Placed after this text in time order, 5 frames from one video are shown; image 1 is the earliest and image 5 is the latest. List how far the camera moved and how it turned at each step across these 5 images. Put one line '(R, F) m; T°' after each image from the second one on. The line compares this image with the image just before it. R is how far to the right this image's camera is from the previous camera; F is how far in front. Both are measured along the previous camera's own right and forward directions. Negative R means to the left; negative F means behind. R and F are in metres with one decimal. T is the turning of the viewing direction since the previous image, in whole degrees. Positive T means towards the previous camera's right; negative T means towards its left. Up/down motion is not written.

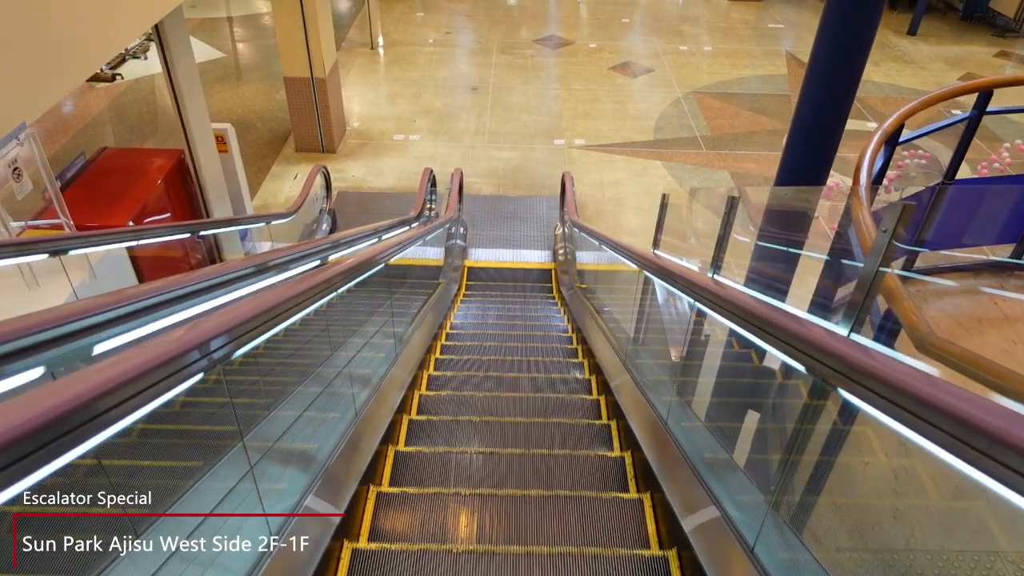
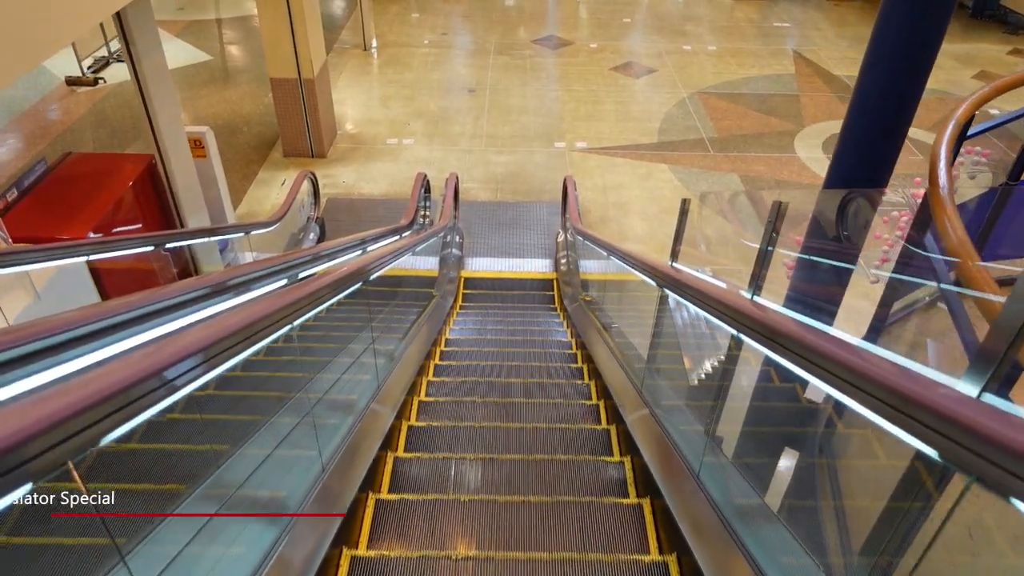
(0.0, +0.3) m; 0°
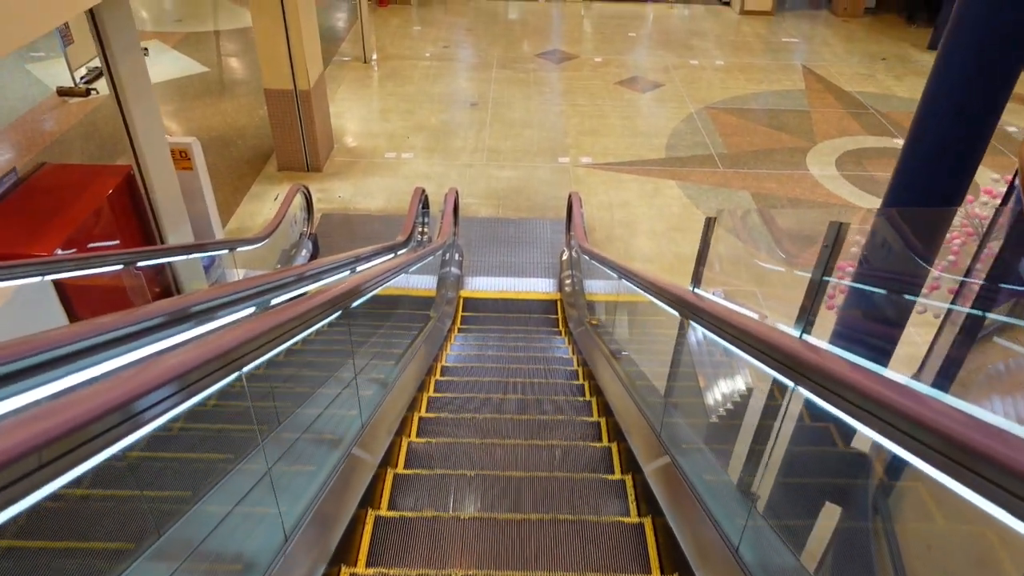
(0.0, +0.3) m; 0°
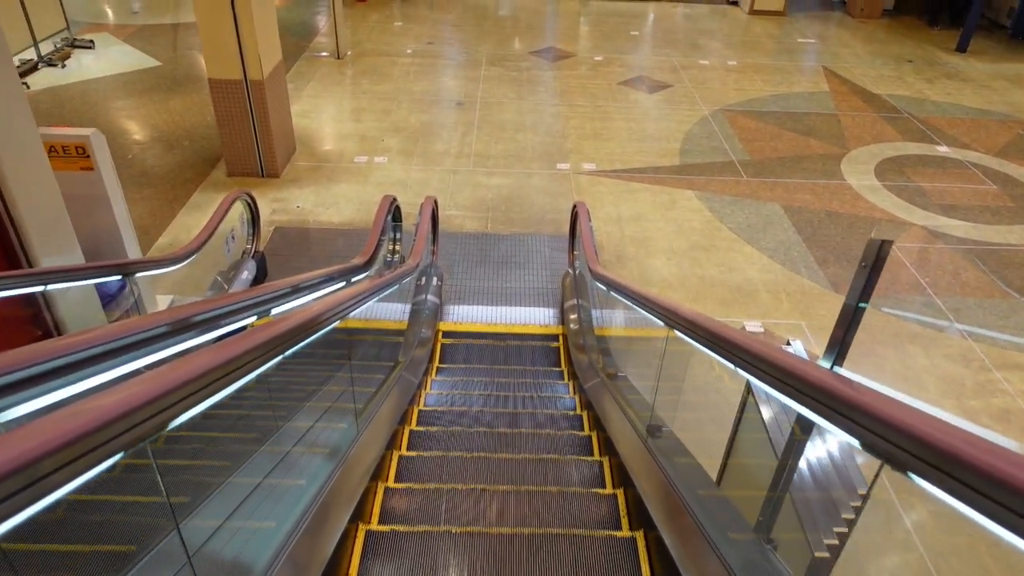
(0.0, +1.0) m; +1°
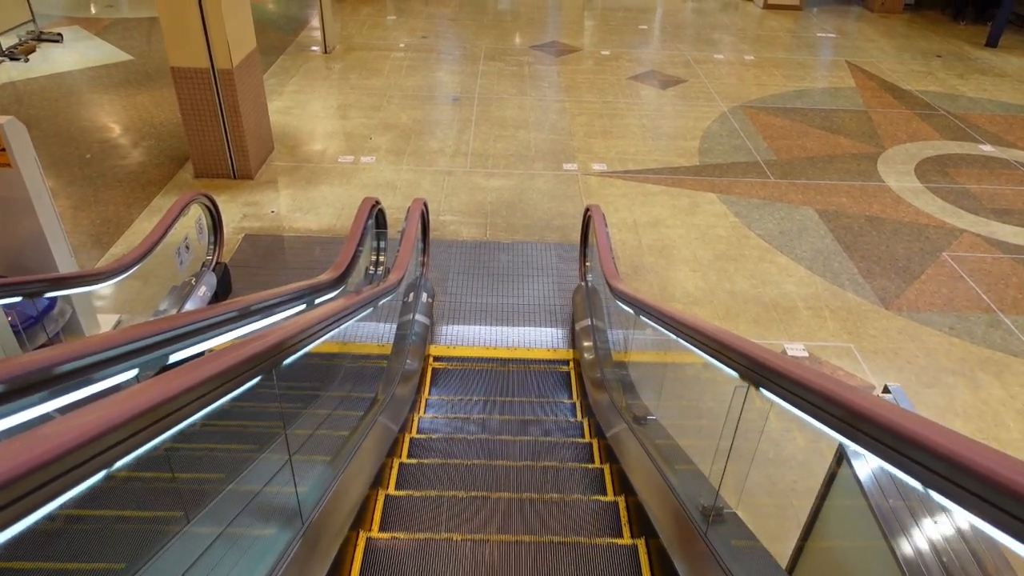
(0.0, +0.6) m; 0°
